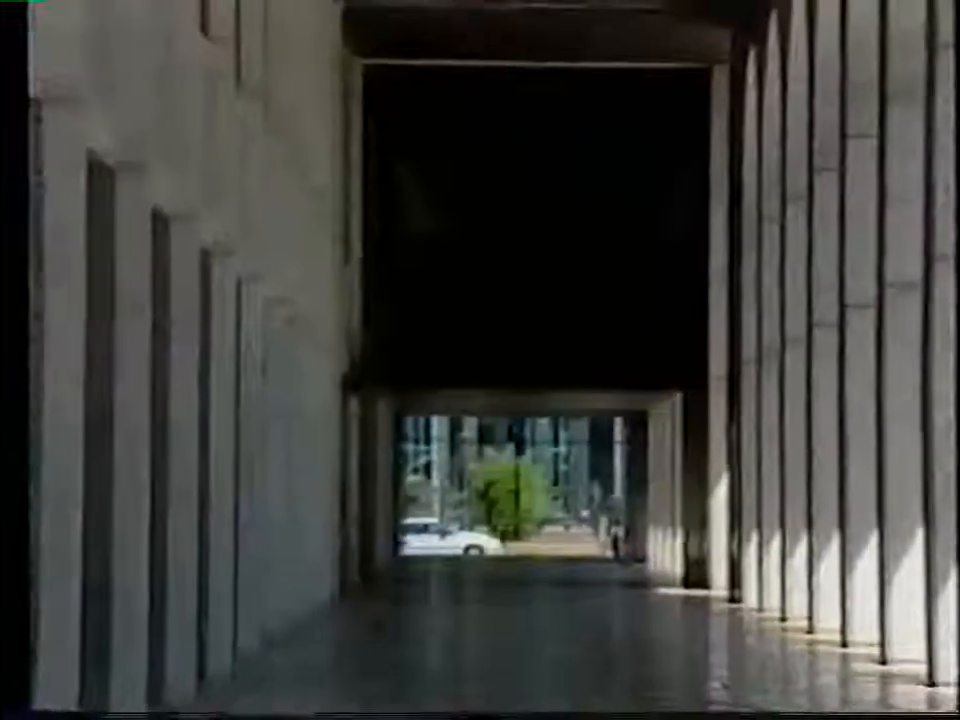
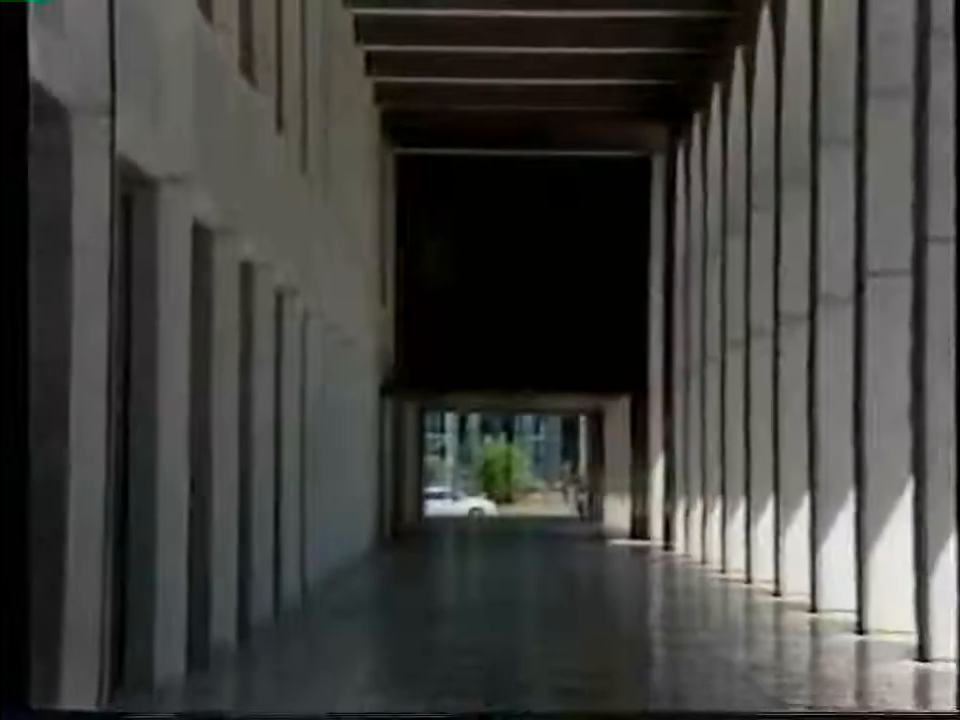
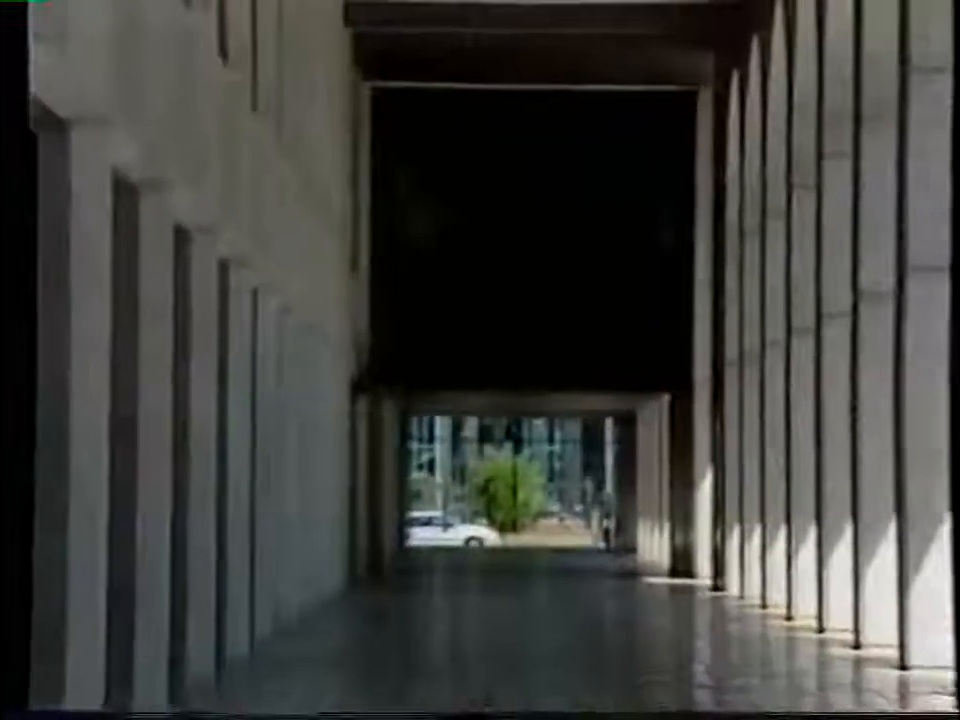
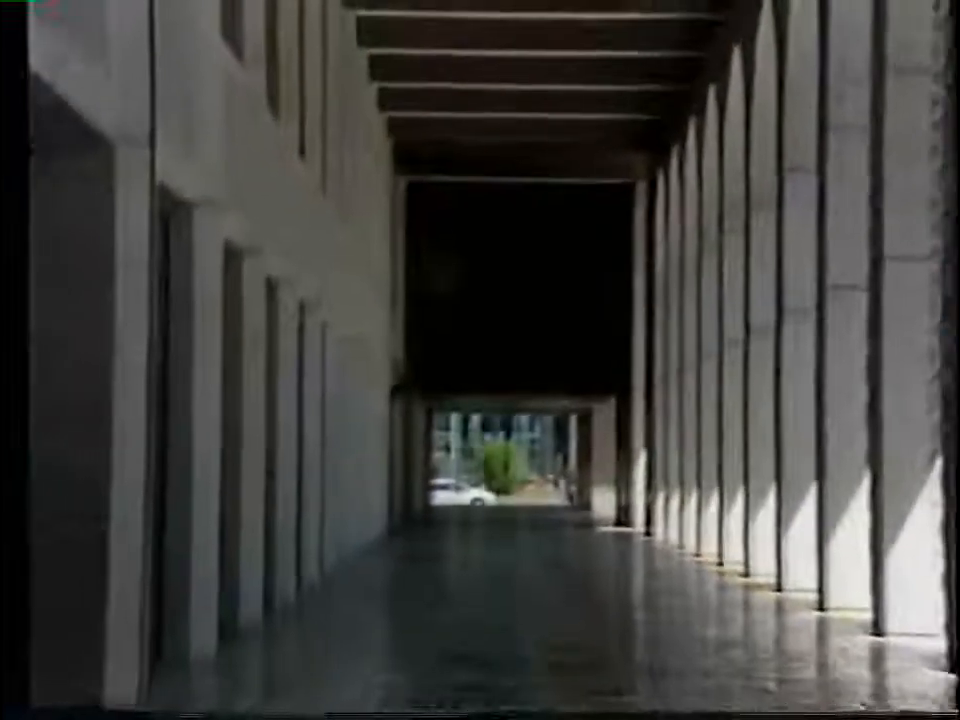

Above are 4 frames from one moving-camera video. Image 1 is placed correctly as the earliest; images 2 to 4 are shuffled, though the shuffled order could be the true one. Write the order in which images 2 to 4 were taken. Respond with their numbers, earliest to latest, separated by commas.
3, 2, 4
